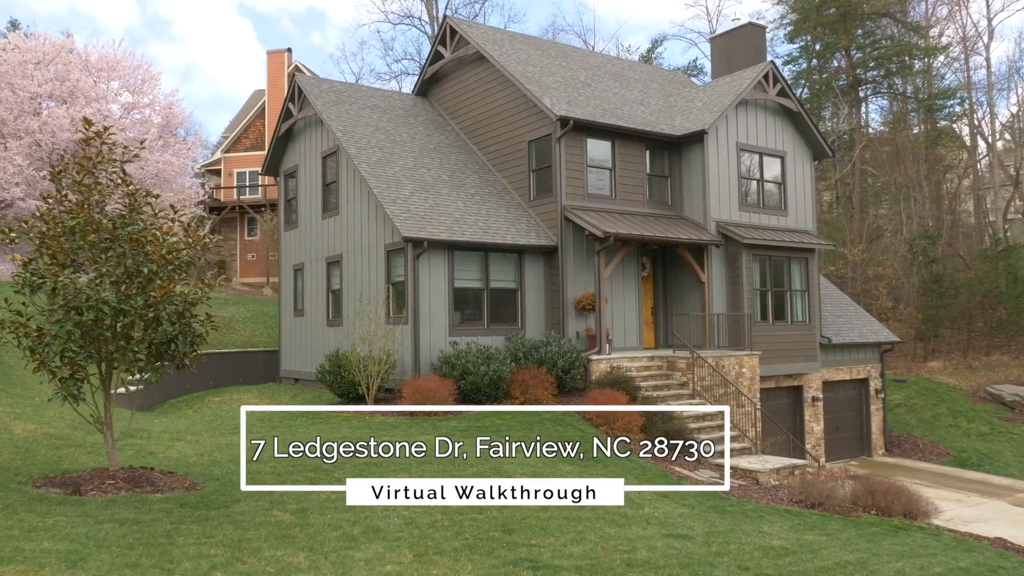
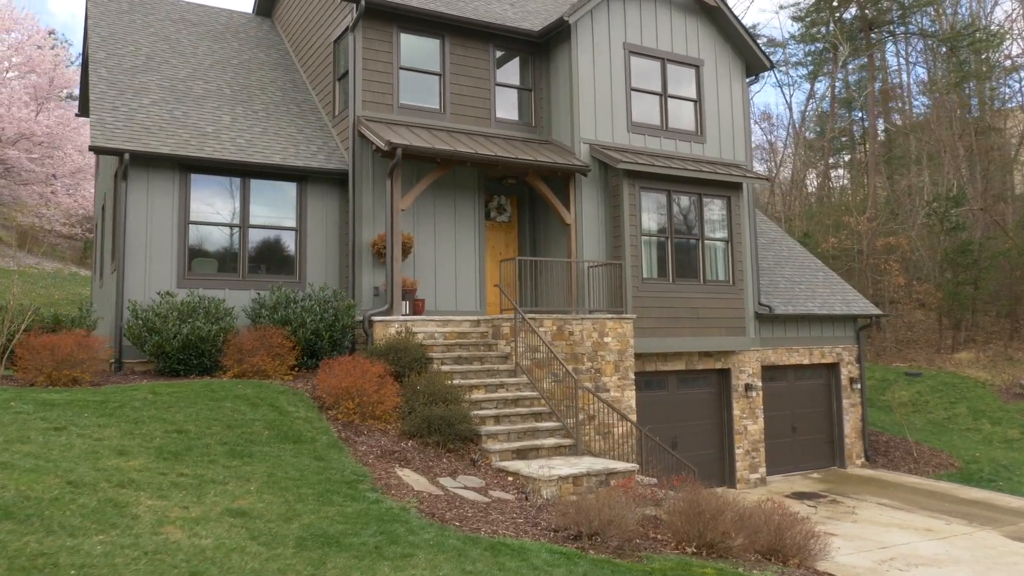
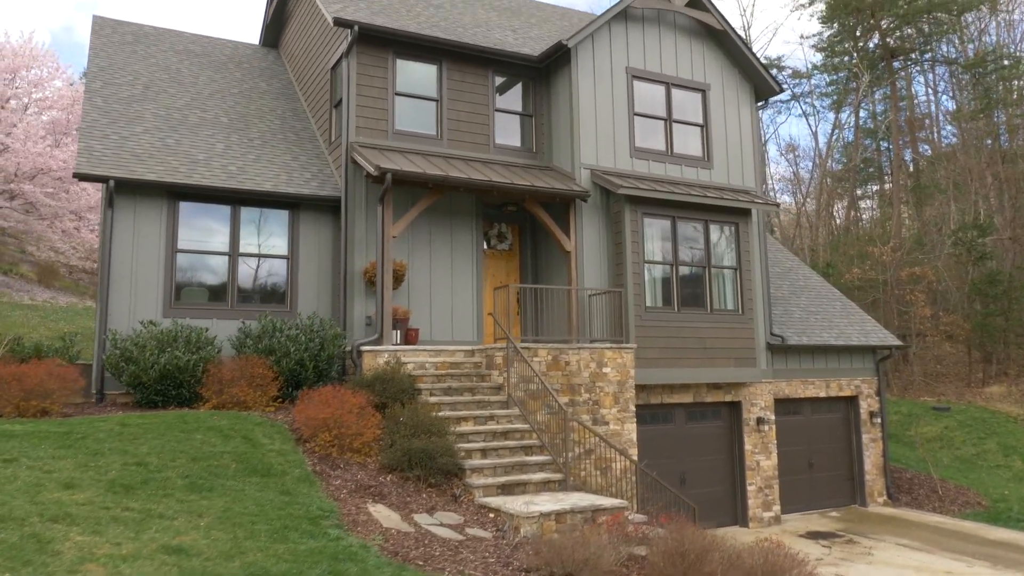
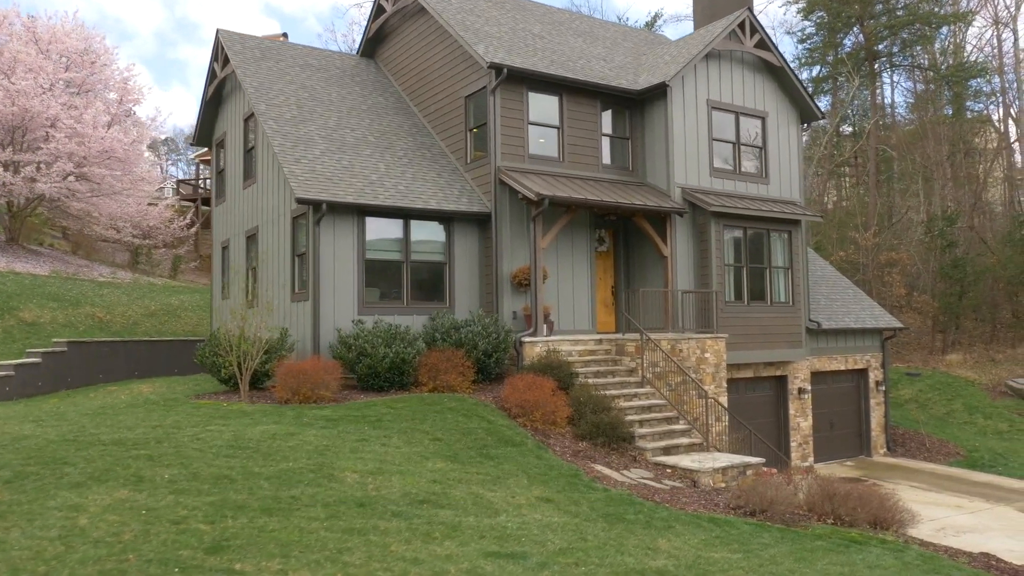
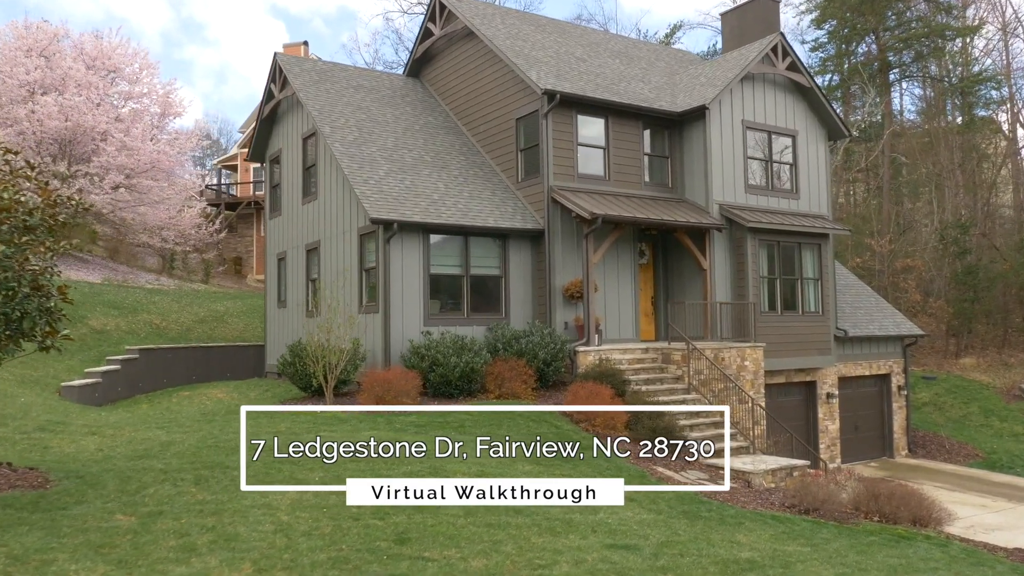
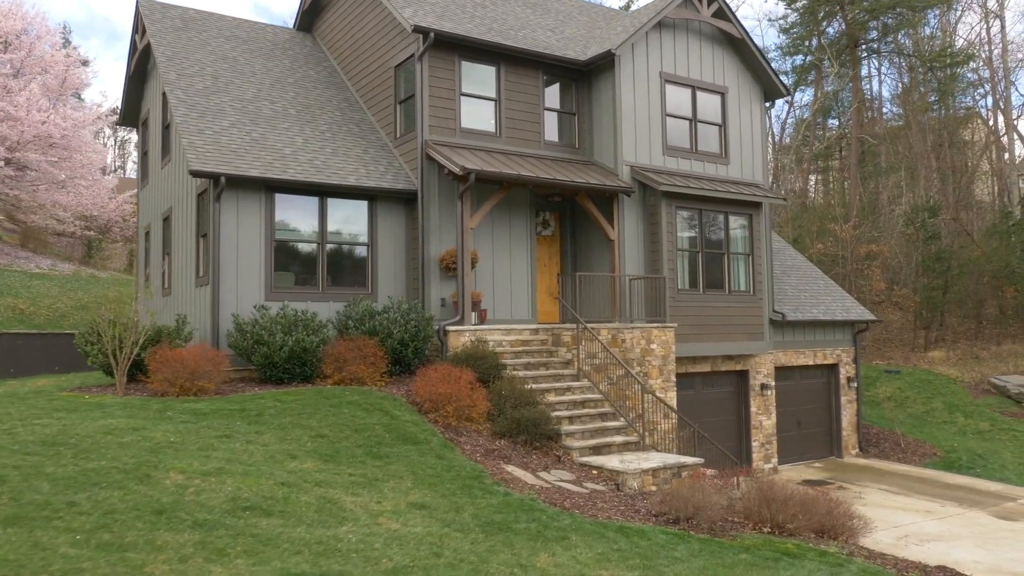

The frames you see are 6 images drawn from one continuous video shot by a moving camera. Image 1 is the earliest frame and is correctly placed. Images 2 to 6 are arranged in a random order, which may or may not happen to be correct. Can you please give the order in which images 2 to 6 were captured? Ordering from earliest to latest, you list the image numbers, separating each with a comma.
5, 4, 6, 2, 3
